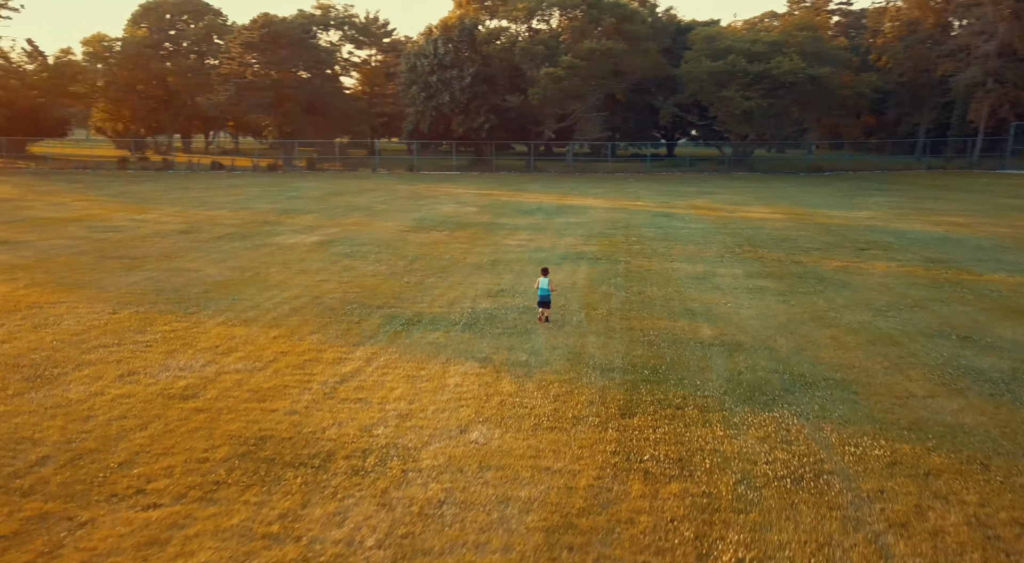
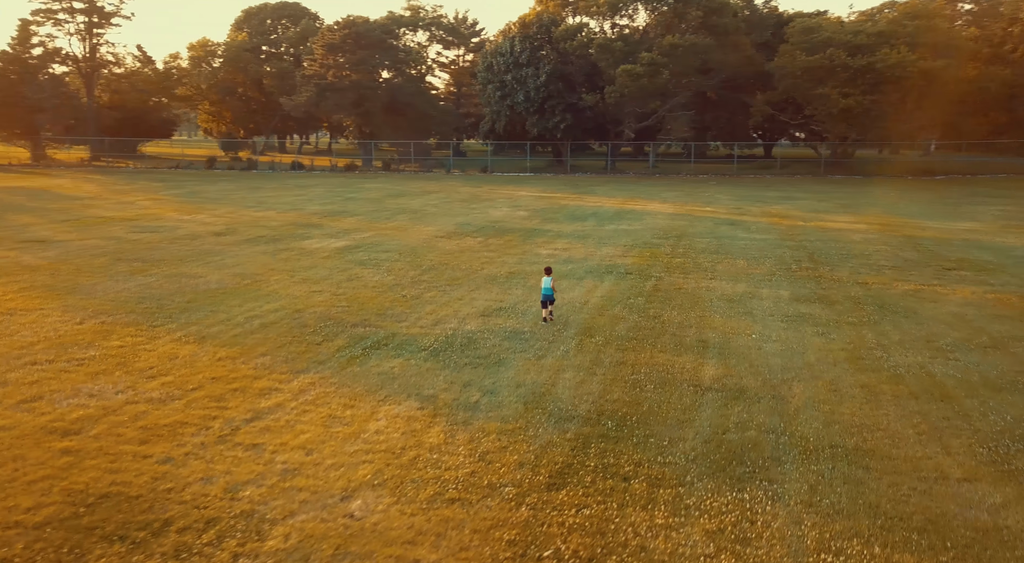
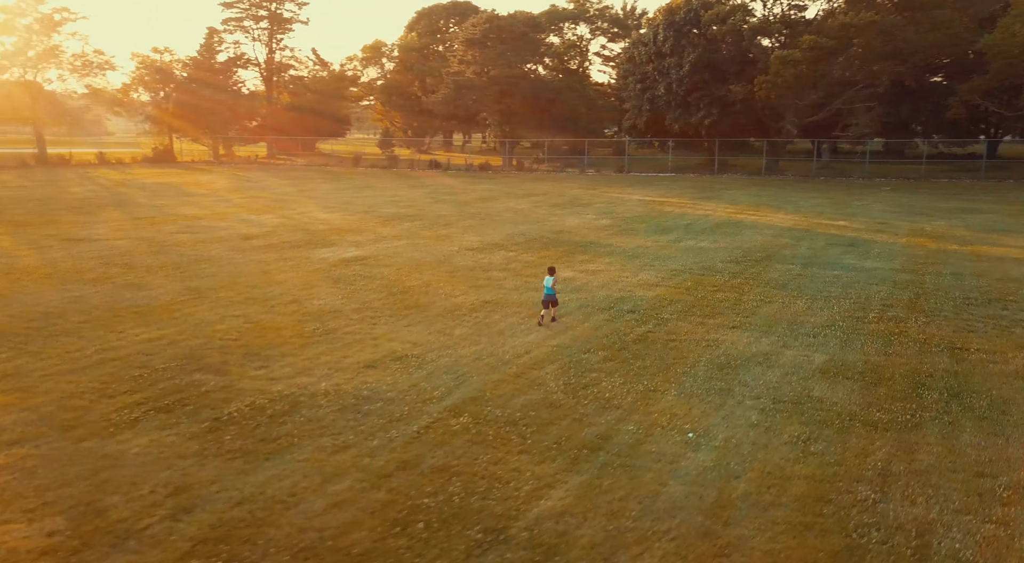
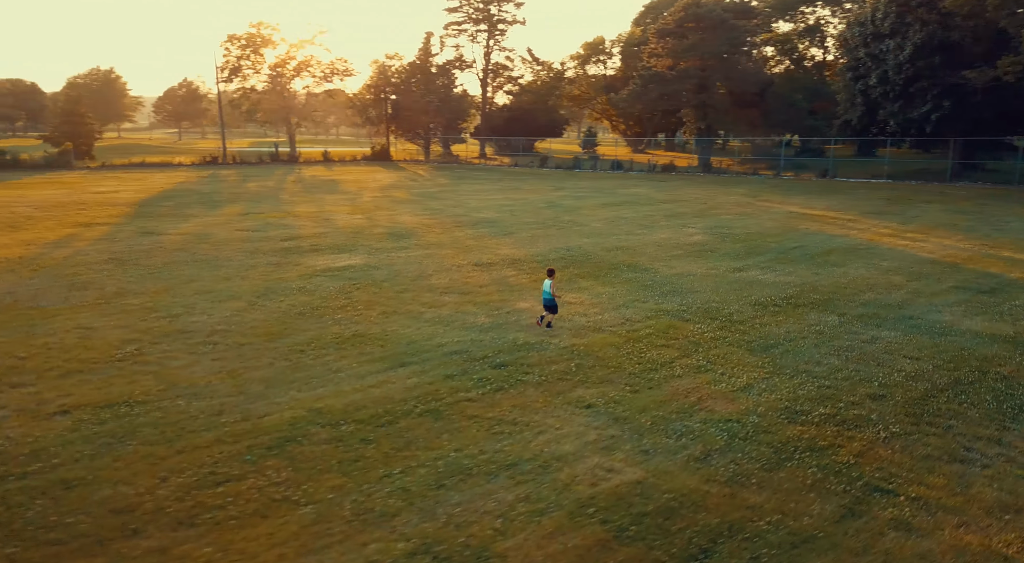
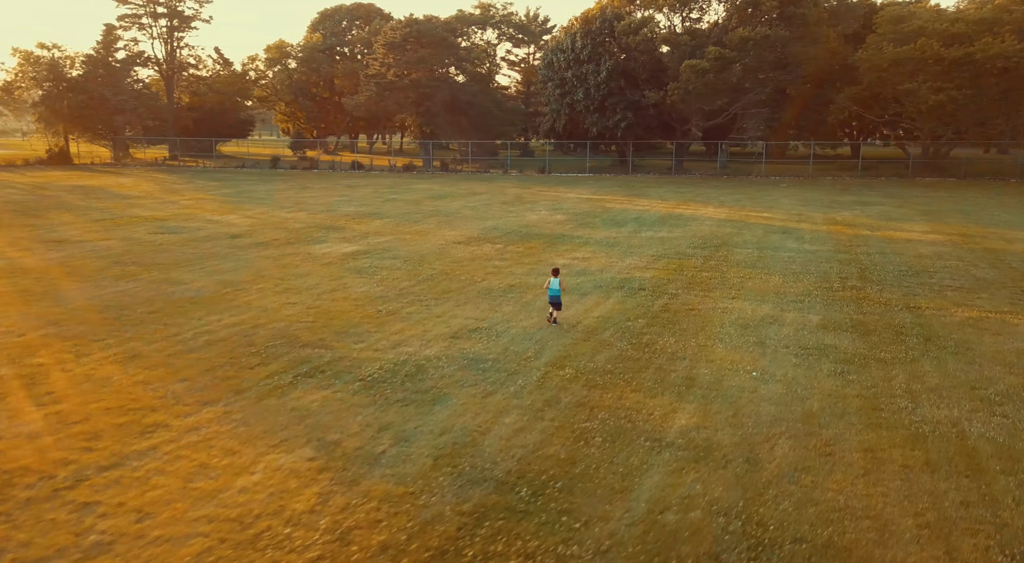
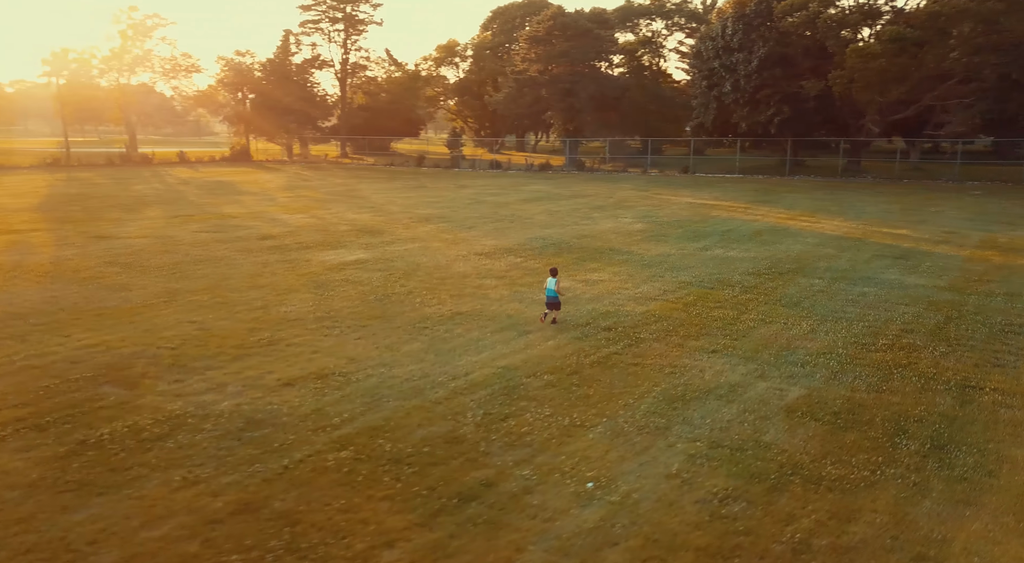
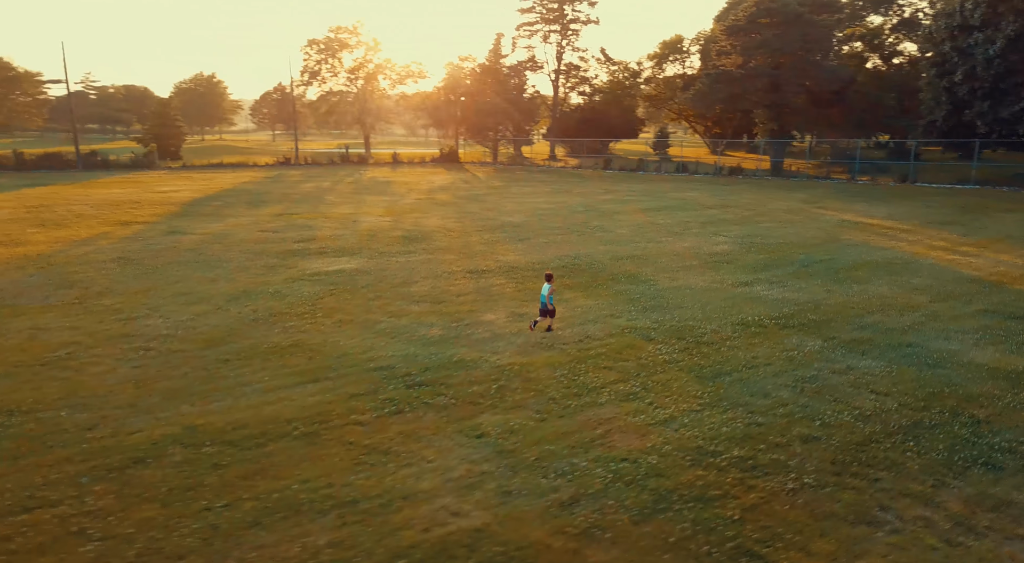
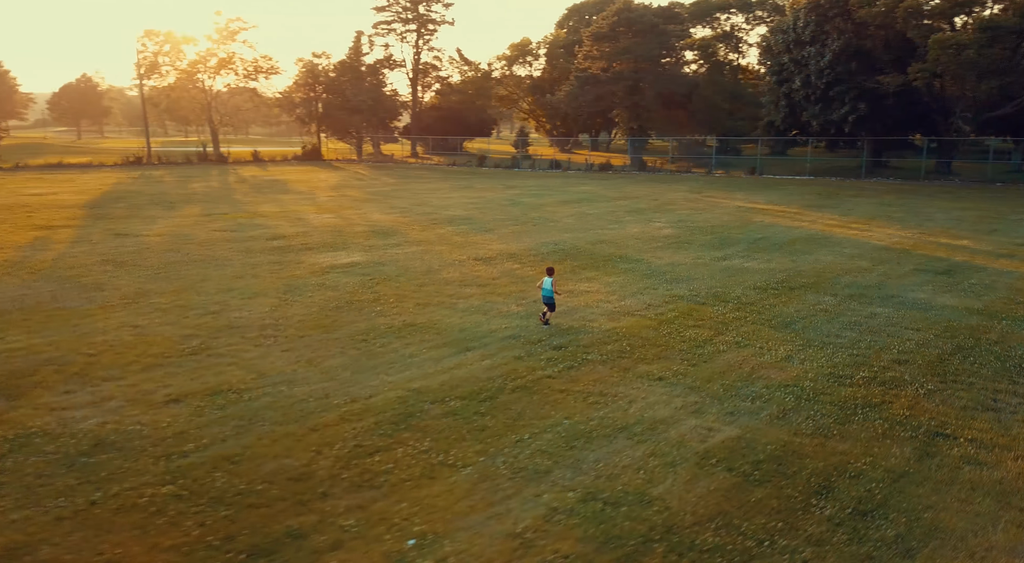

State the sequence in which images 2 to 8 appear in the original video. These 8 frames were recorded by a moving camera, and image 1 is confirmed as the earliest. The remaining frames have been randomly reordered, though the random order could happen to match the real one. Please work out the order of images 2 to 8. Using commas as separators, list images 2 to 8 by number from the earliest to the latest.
2, 5, 3, 6, 8, 4, 7
